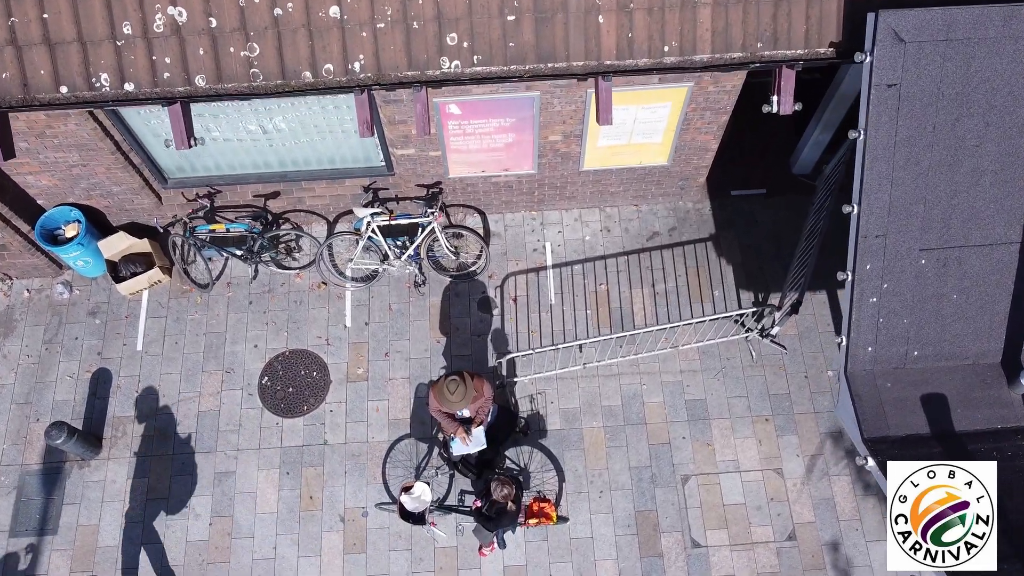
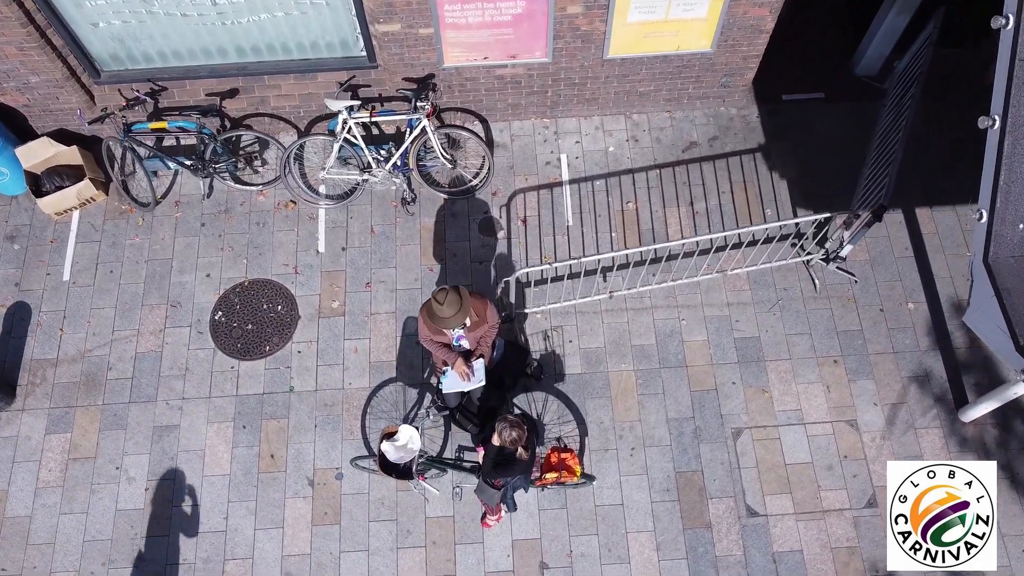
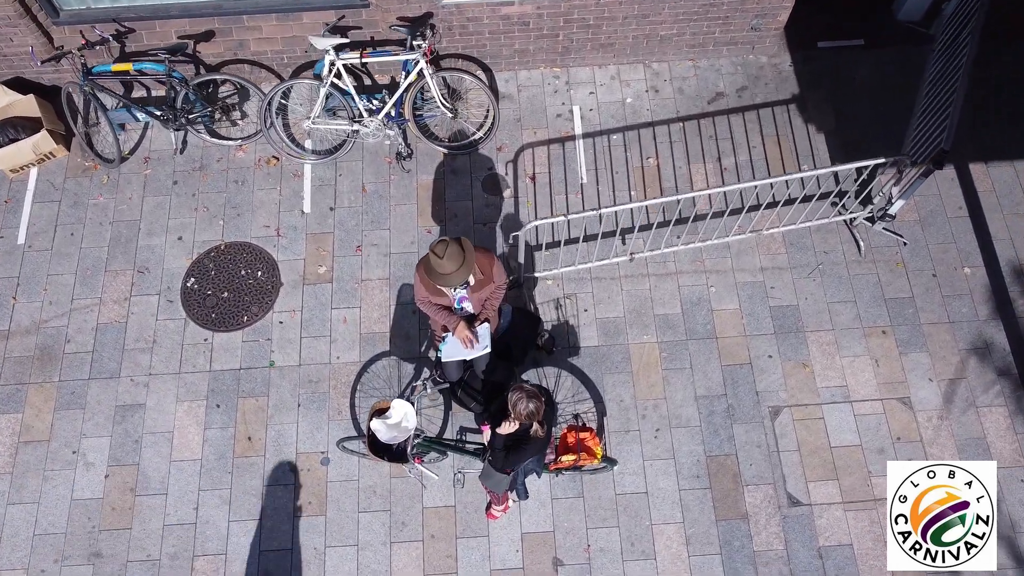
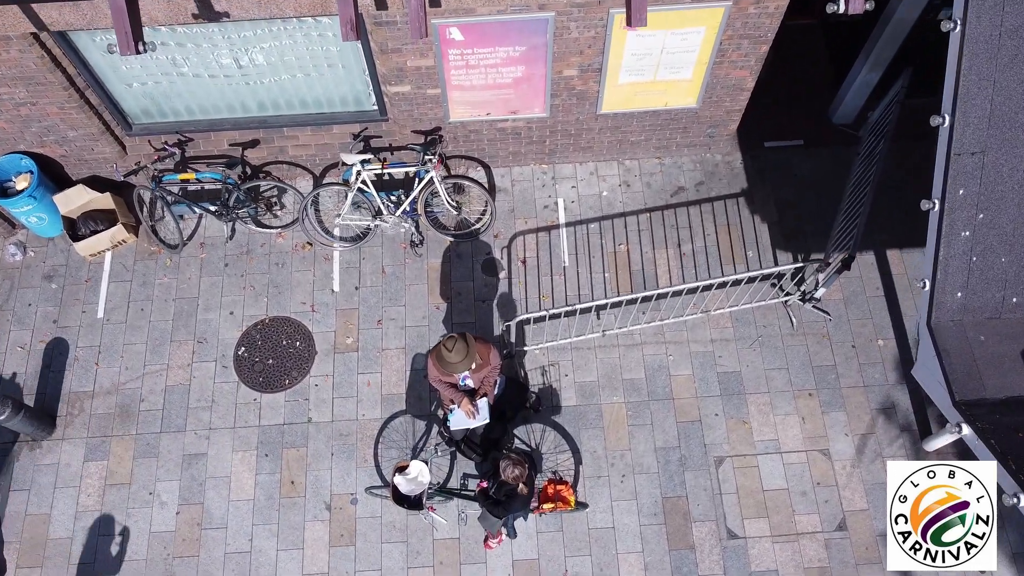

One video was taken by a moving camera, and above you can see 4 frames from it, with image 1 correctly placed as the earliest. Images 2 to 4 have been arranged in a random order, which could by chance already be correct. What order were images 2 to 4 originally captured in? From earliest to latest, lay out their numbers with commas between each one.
4, 2, 3
